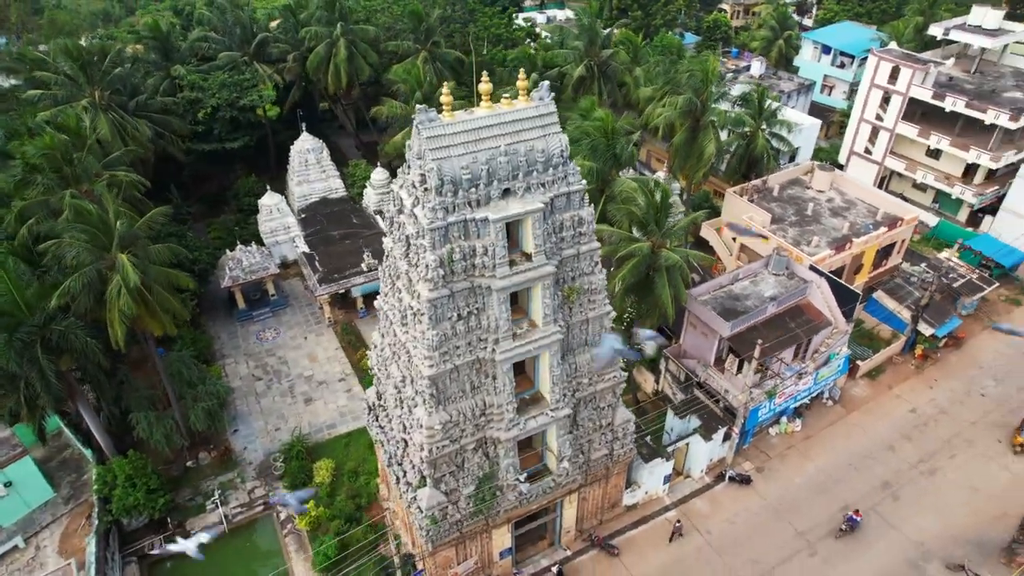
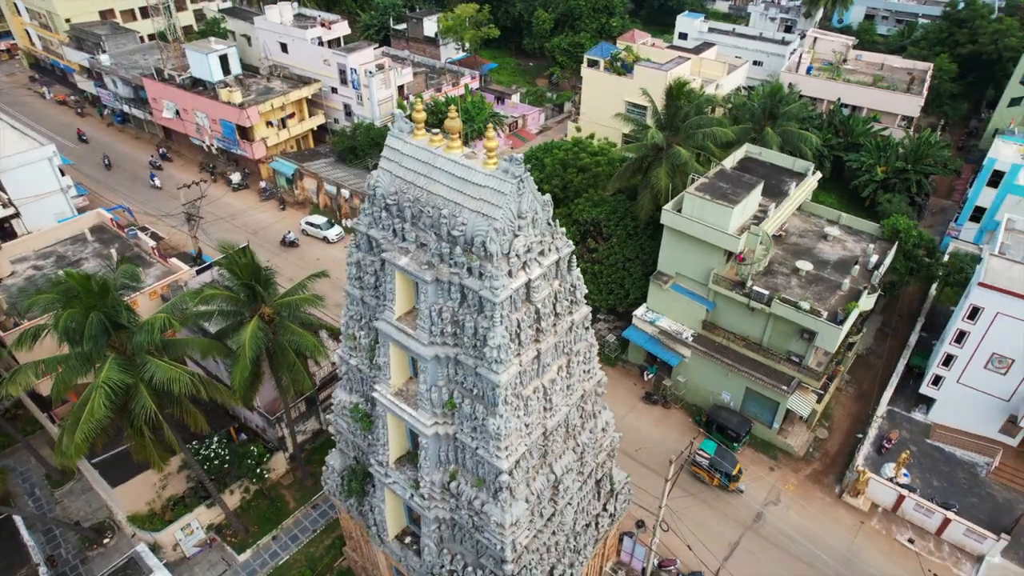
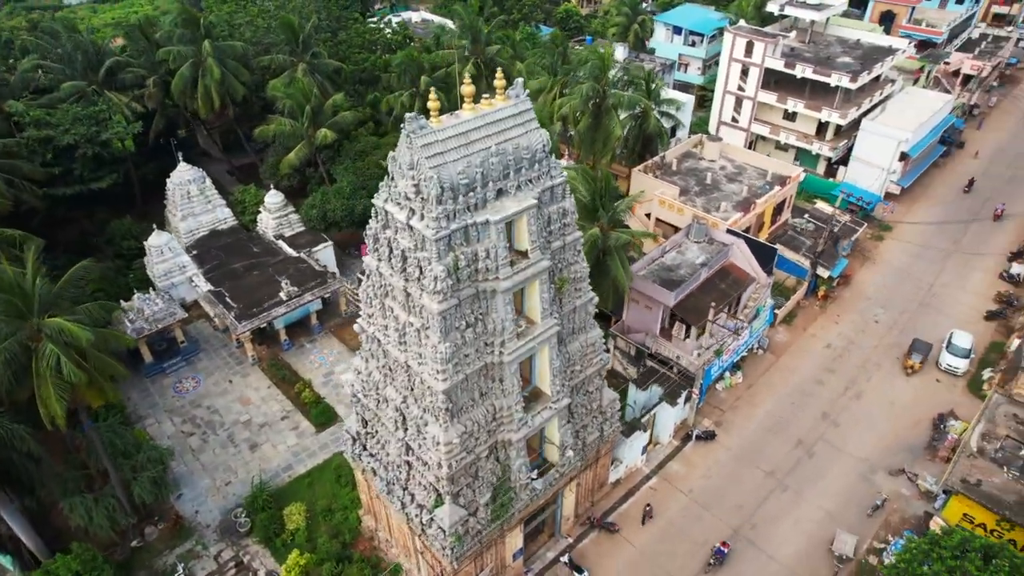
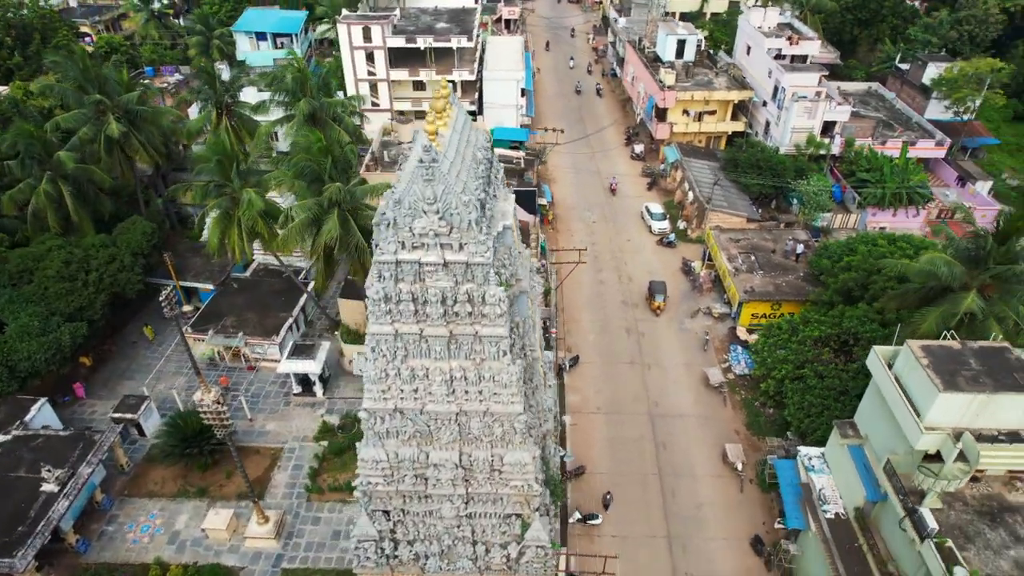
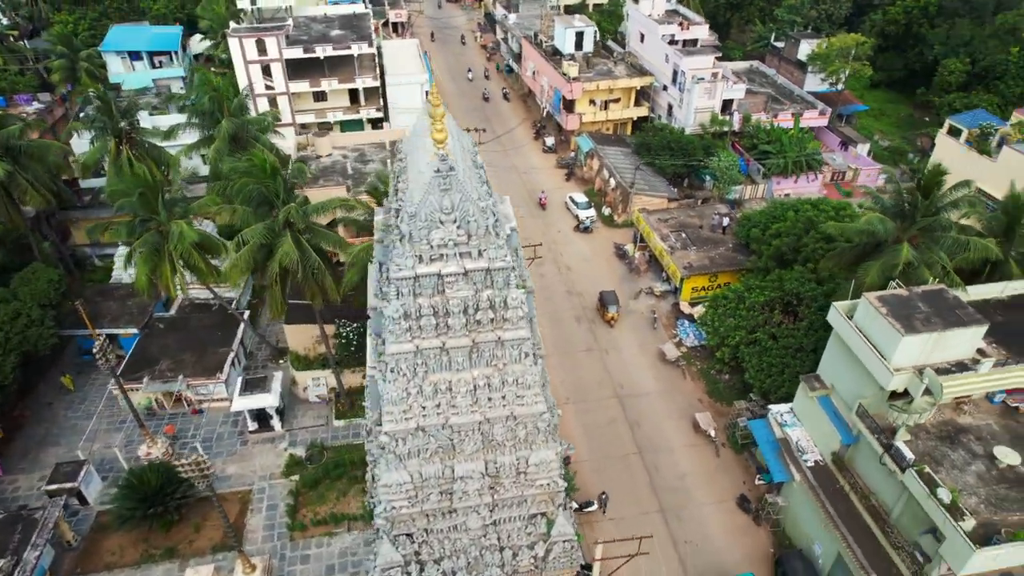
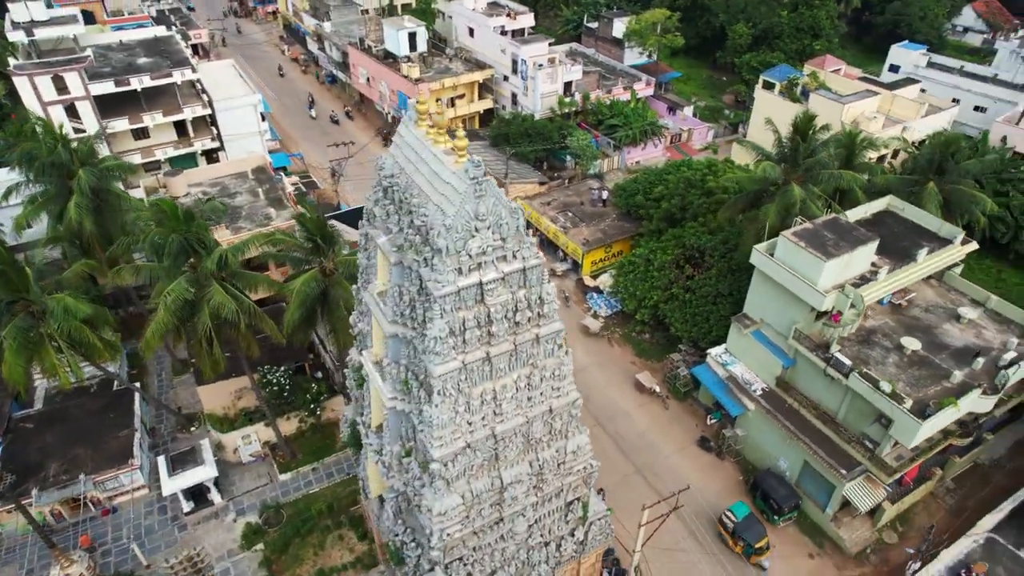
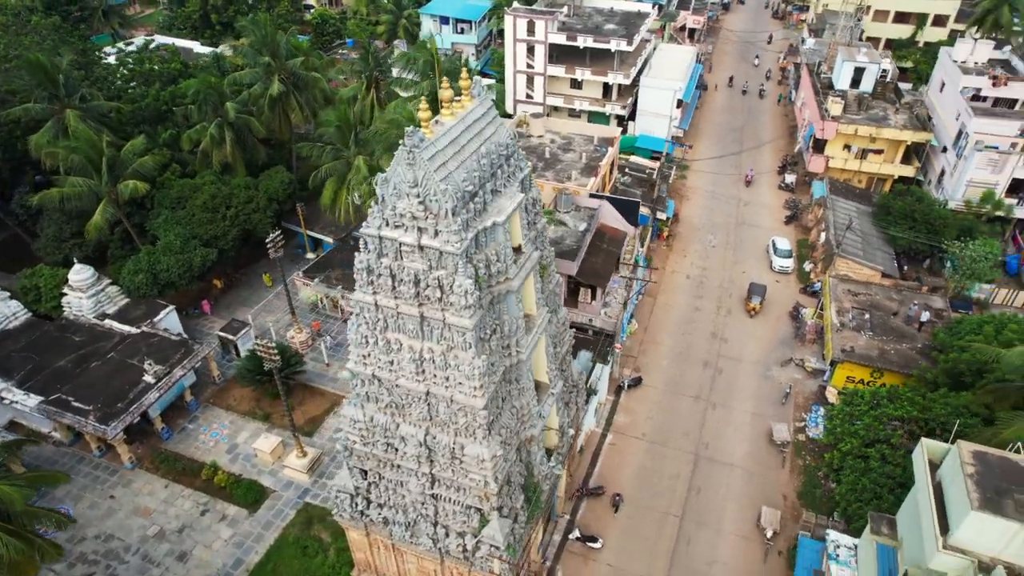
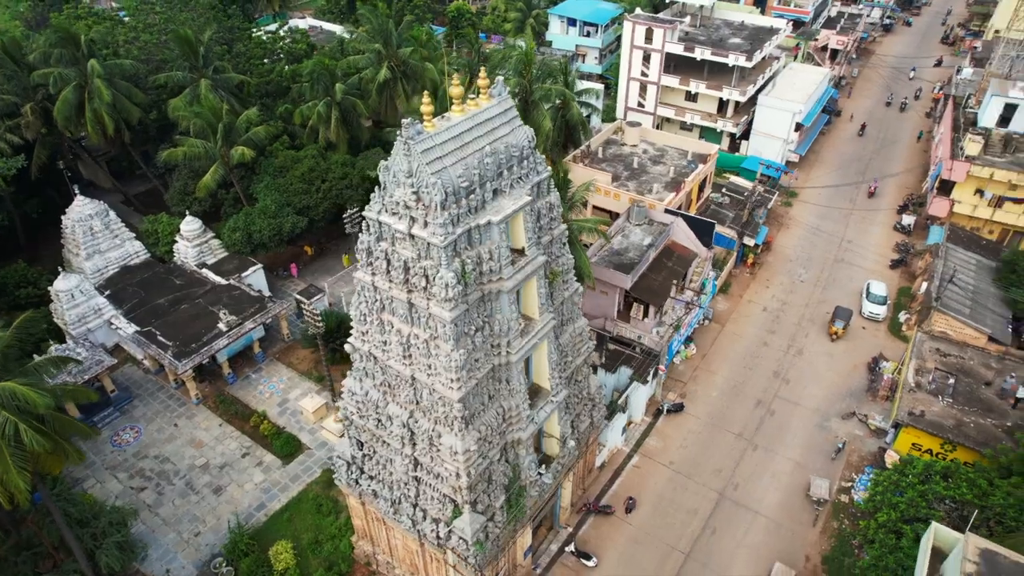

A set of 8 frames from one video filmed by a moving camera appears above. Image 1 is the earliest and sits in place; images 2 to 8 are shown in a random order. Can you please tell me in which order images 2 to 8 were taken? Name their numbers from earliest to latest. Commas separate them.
3, 8, 7, 4, 5, 6, 2
